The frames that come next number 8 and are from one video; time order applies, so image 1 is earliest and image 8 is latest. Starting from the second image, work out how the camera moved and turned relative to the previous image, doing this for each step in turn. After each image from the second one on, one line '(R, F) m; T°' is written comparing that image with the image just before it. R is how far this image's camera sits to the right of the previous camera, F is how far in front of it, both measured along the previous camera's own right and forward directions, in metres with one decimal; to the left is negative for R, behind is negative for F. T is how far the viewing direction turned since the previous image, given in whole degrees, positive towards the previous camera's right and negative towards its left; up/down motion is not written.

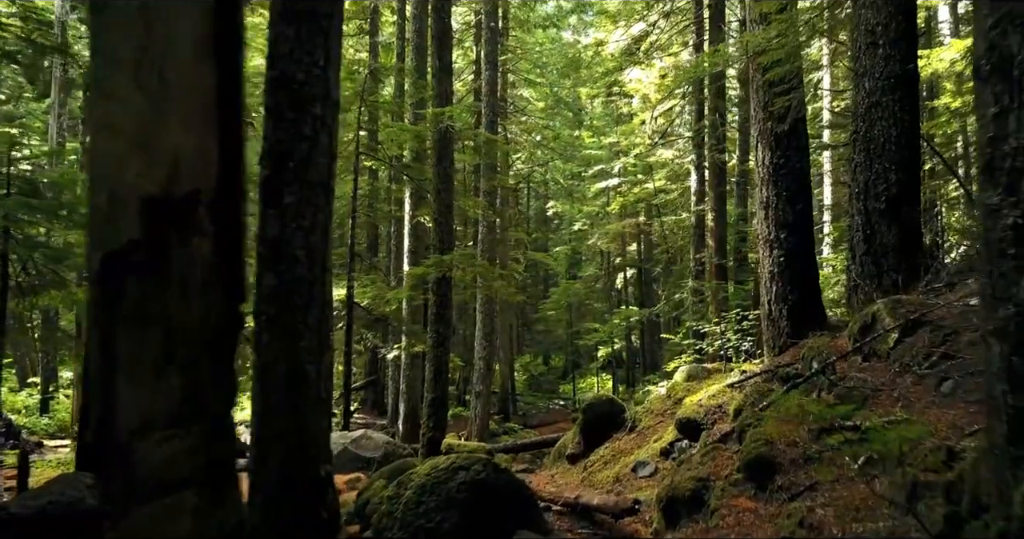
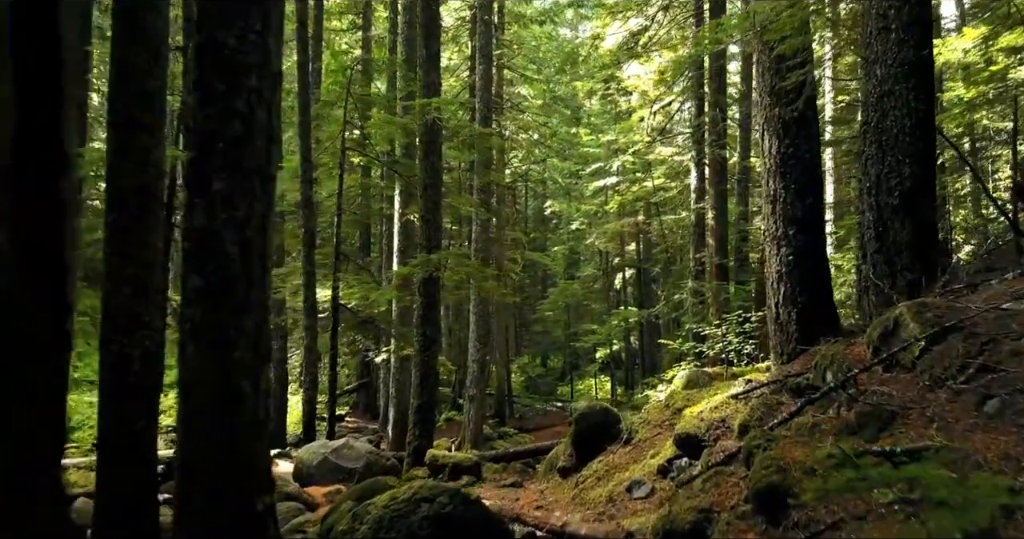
(+0.1, +0.5) m; 0°
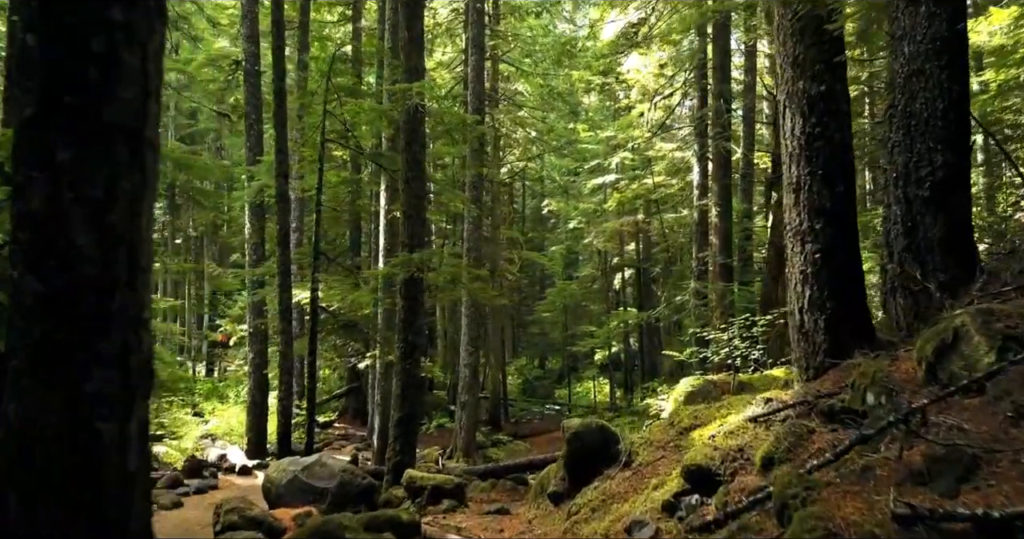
(+0.1, +0.8) m; 0°
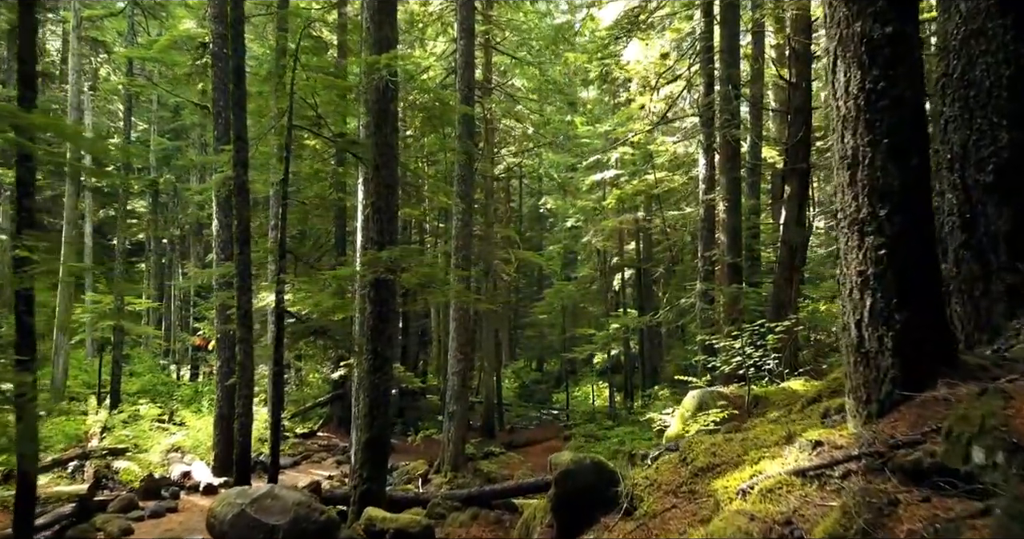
(+0.2, +1.1) m; 0°
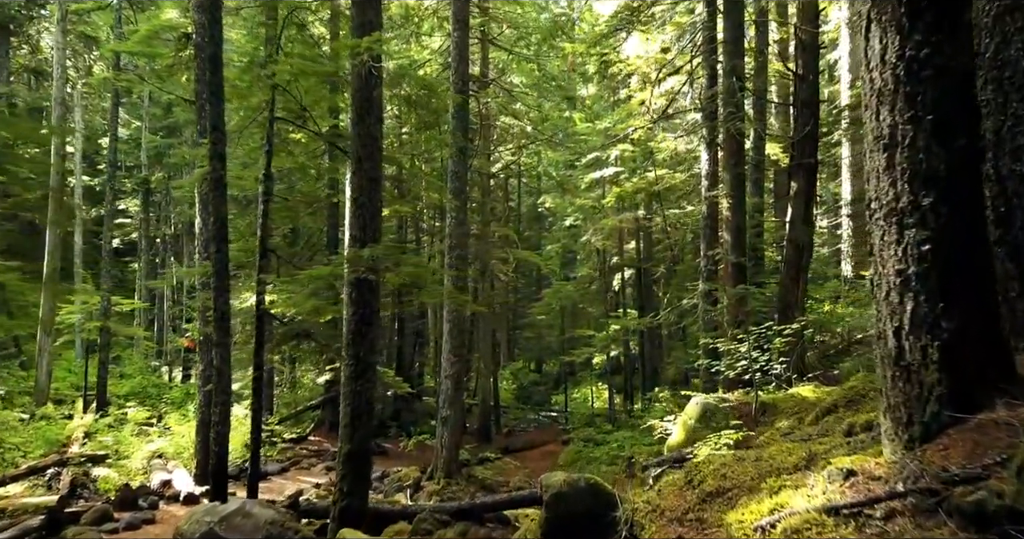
(+0.1, +0.5) m; 0°
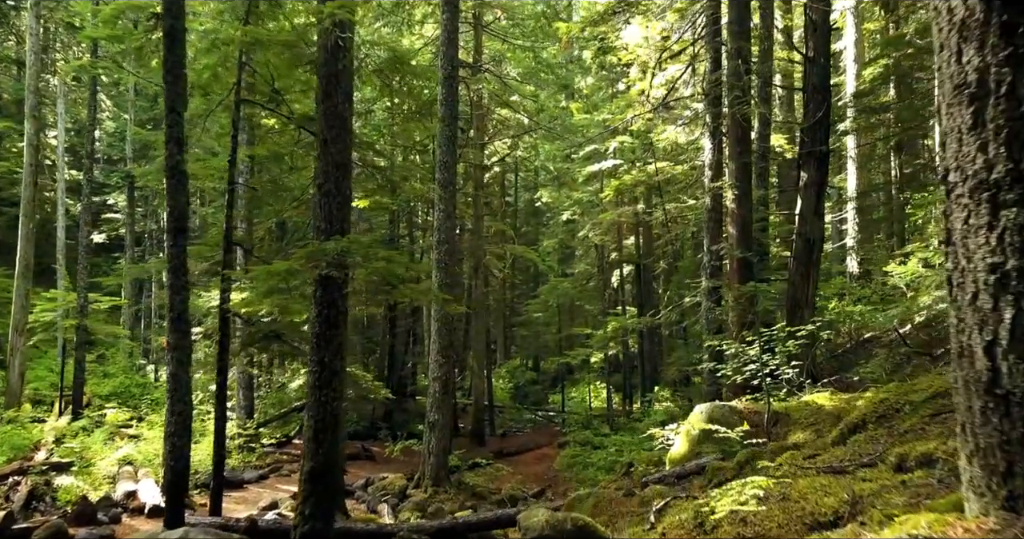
(+0.2, +0.8) m; 0°
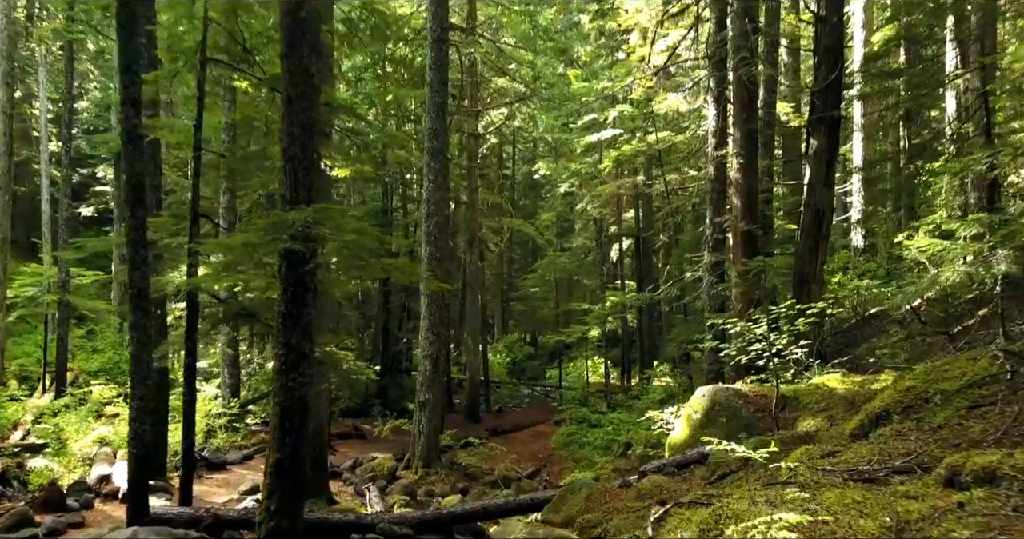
(+0.1, +0.6) m; 0°
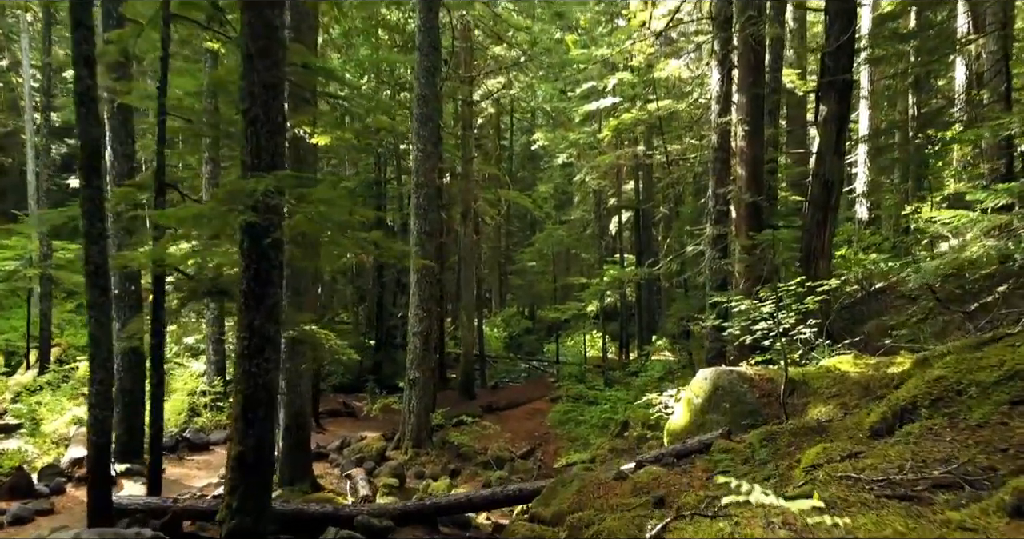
(+0.1, +0.5) m; 0°
